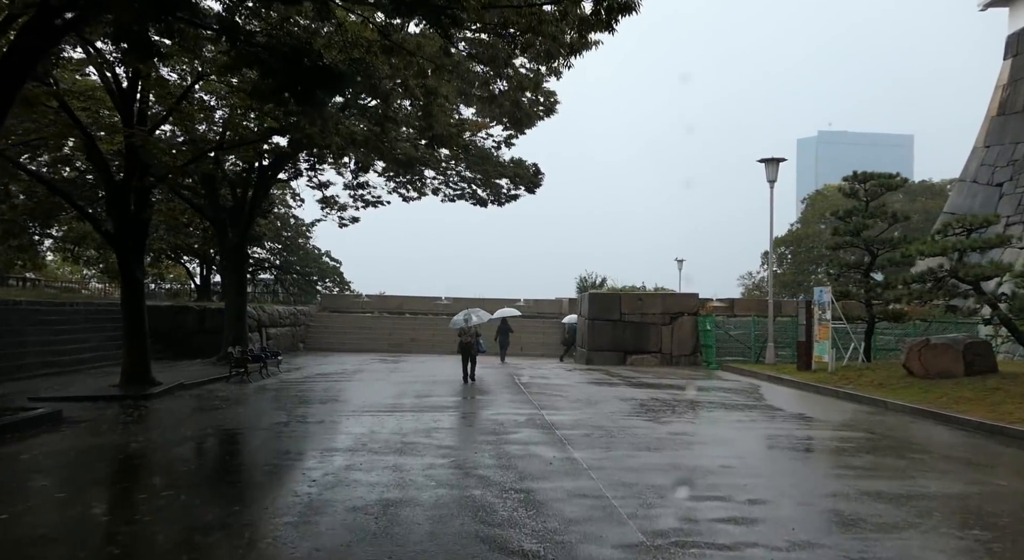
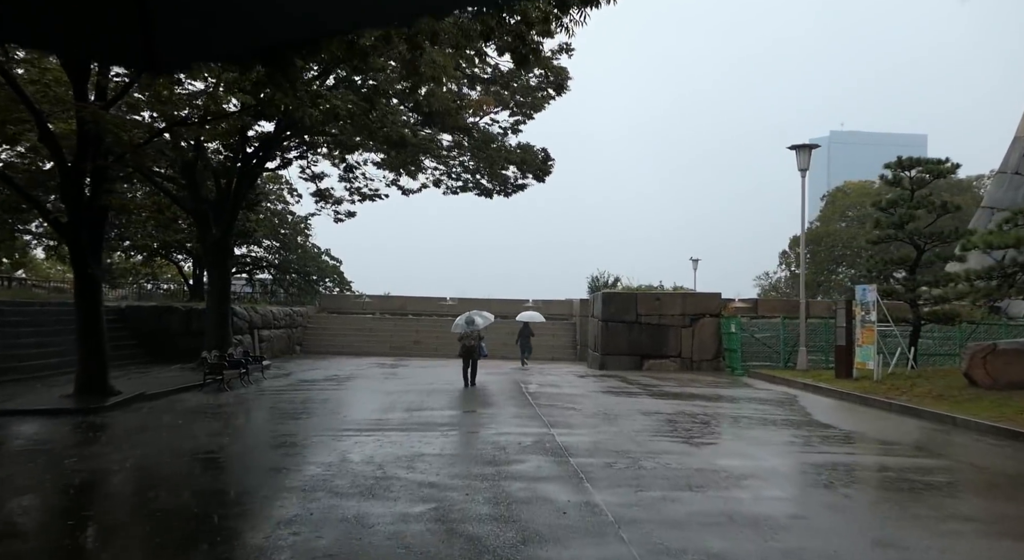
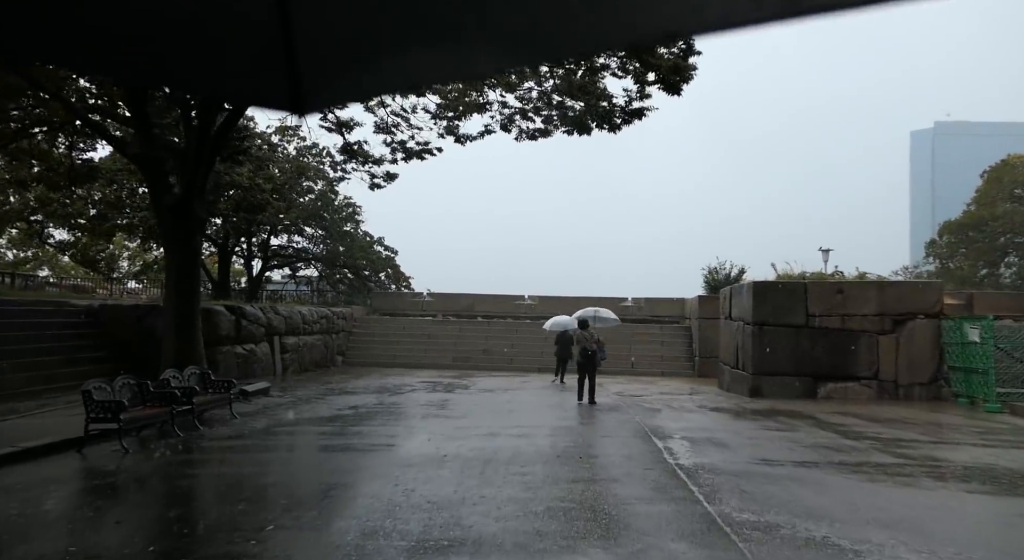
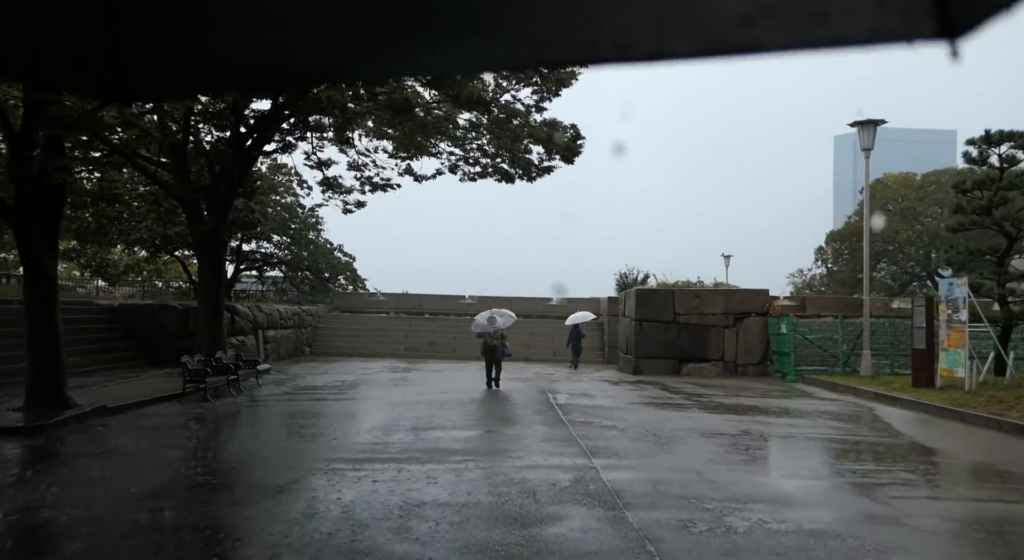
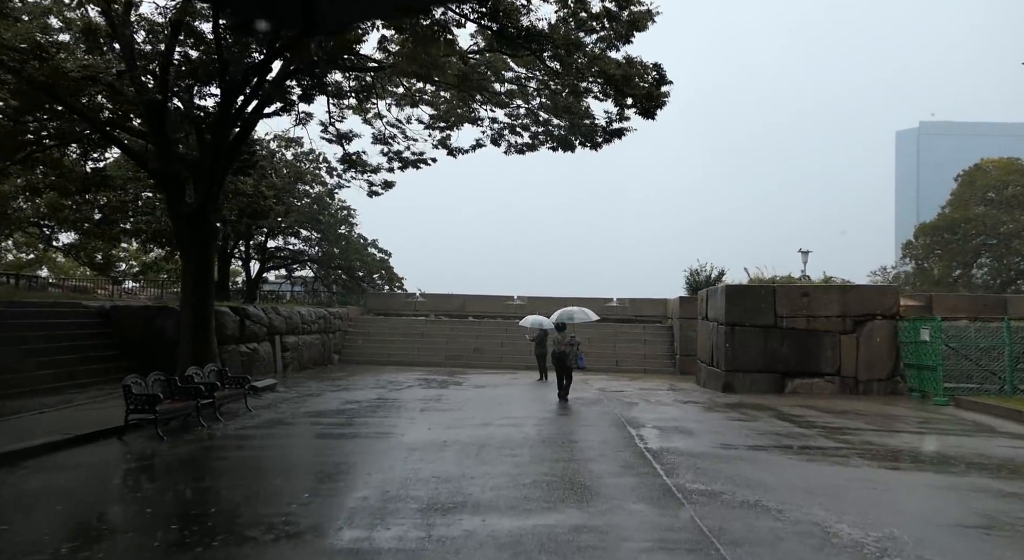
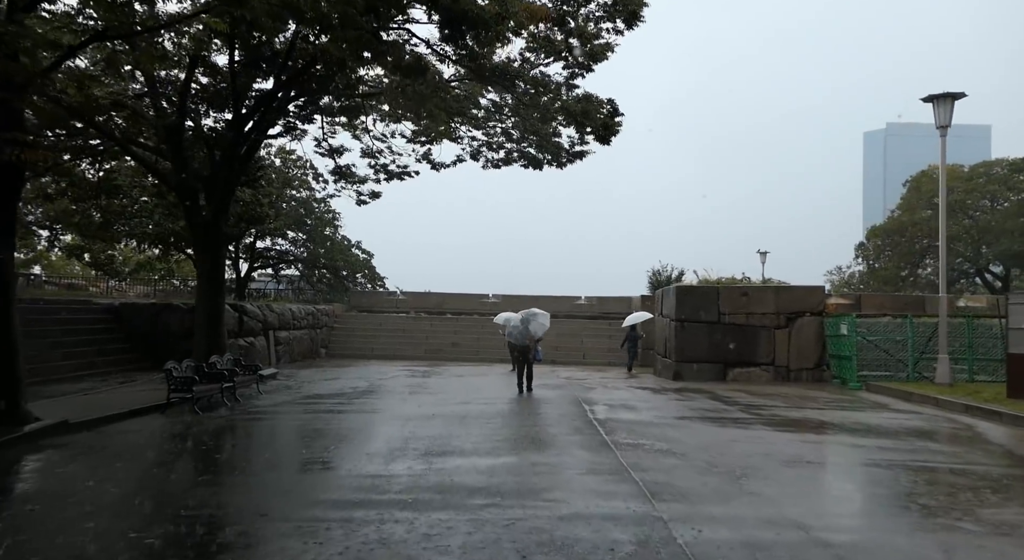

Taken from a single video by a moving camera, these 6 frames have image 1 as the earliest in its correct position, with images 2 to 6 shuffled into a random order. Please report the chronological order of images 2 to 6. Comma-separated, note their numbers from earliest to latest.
2, 4, 6, 5, 3
